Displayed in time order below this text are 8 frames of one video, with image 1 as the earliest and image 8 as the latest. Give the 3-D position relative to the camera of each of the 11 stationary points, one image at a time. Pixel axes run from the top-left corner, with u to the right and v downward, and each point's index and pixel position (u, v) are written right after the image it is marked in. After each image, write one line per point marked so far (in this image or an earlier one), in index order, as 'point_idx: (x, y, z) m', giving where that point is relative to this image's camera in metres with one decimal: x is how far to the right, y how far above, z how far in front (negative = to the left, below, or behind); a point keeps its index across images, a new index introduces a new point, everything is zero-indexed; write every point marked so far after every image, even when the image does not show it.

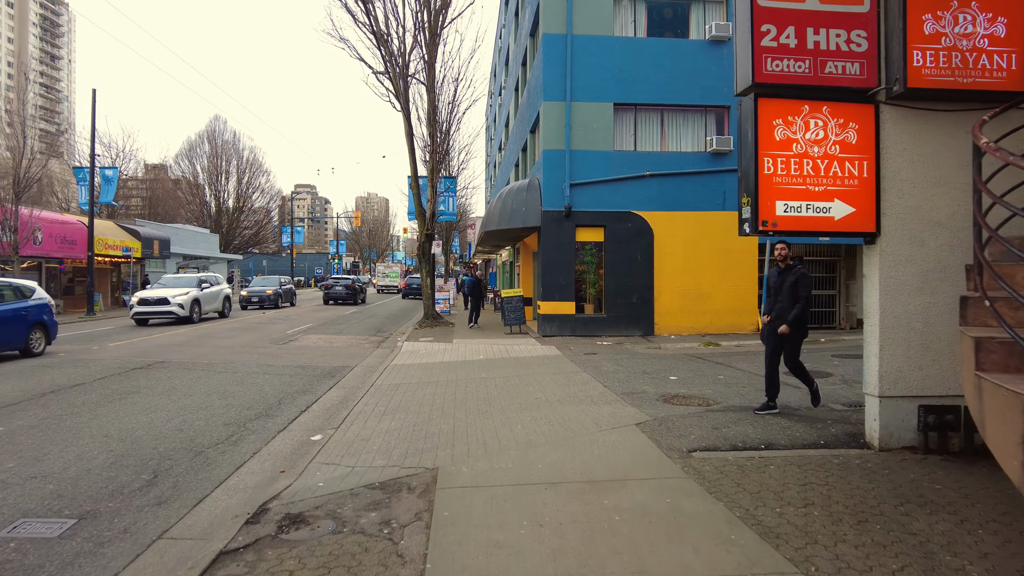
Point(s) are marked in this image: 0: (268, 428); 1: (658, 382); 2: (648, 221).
0: (-2.5, -1.4, +7.3) m
1: (+1.8, -1.2, +8.9) m
2: (+3.0, +1.5, +16.1) m
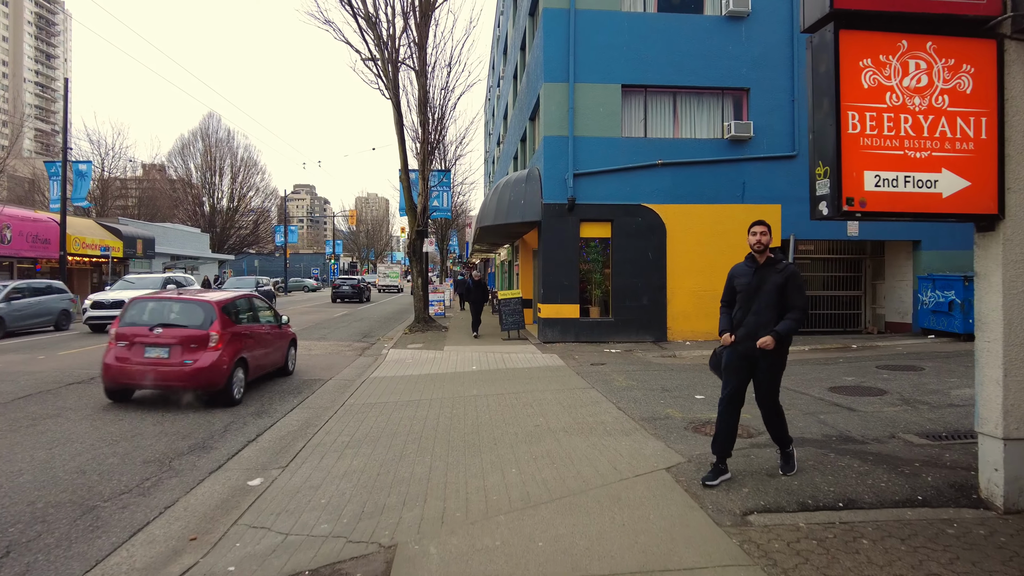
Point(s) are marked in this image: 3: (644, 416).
0: (-2.5, -1.4, +5.8) m
1: (+1.7, -1.2, +7.4) m
2: (+3.0, +1.5, +14.6) m
3: (+1.3, -1.2, +6.9) m
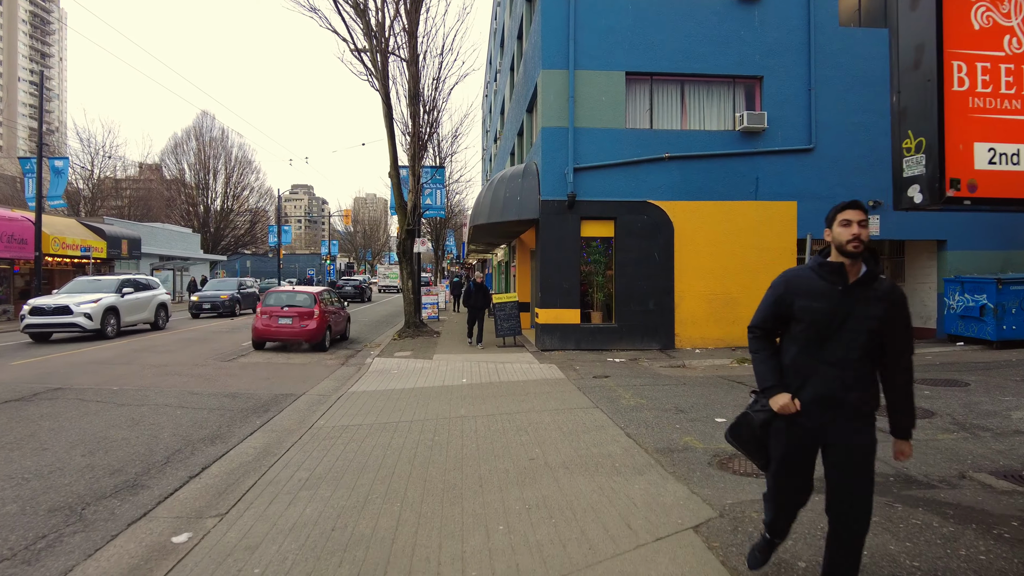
0: (-2.6, -1.5, +4.8) m
1: (+1.6, -1.3, +6.3) m
2: (+2.9, +1.4, +13.5) m
3: (+1.2, -1.3, +5.9) m
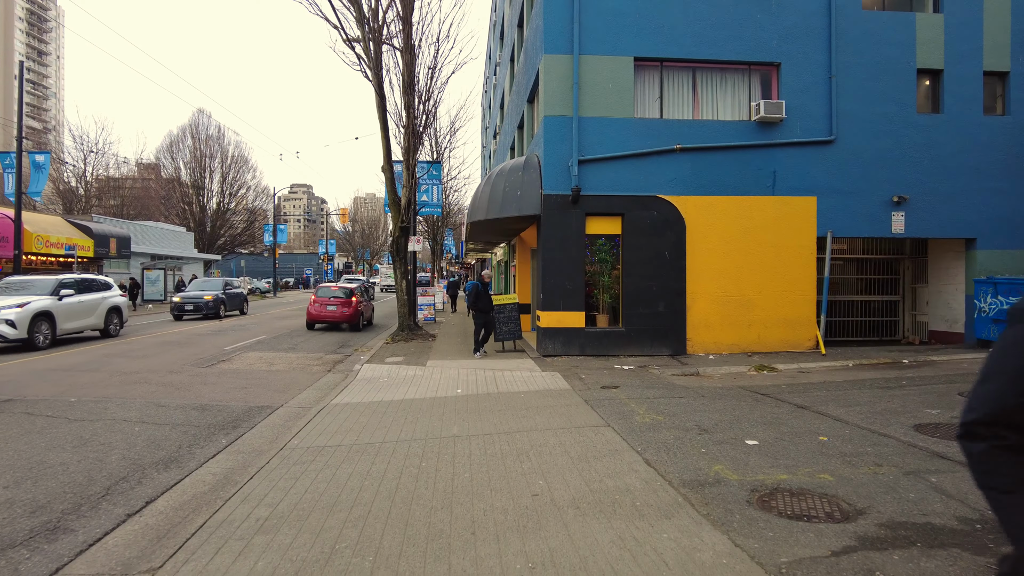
0: (-2.6, -1.5, +3.9) m
1: (+1.6, -1.3, +5.4) m
2: (+2.9, +1.4, +12.6) m
3: (+1.2, -1.3, +5.0) m
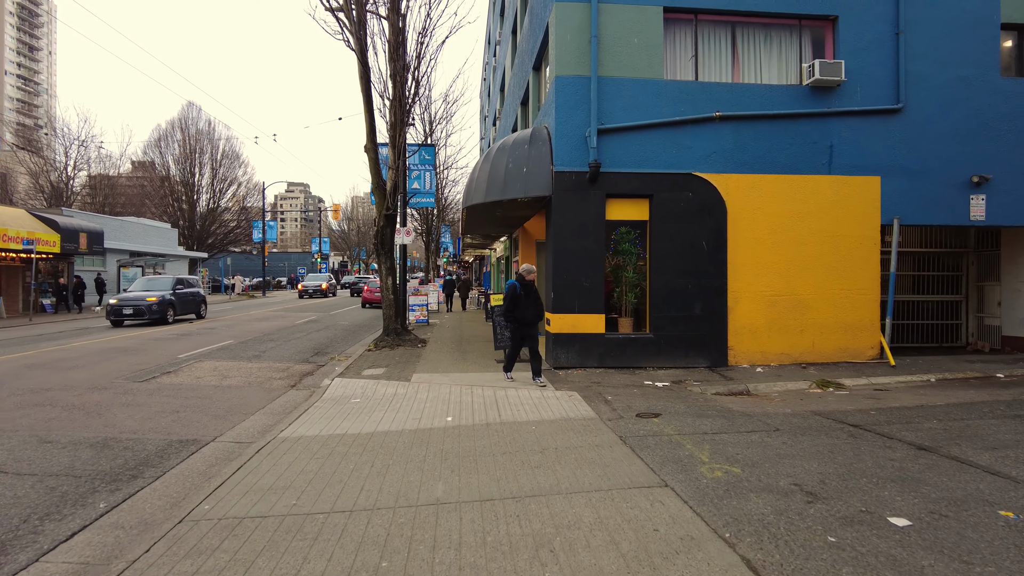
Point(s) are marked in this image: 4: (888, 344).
0: (-2.5, -1.5, +1.7) m
1: (+1.7, -1.2, +3.3) m
2: (+2.9, +1.4, +10.4) m
3: (+1.3, -1.3, +2.8) m
4: (+5.5, -0.8, +10.7) m
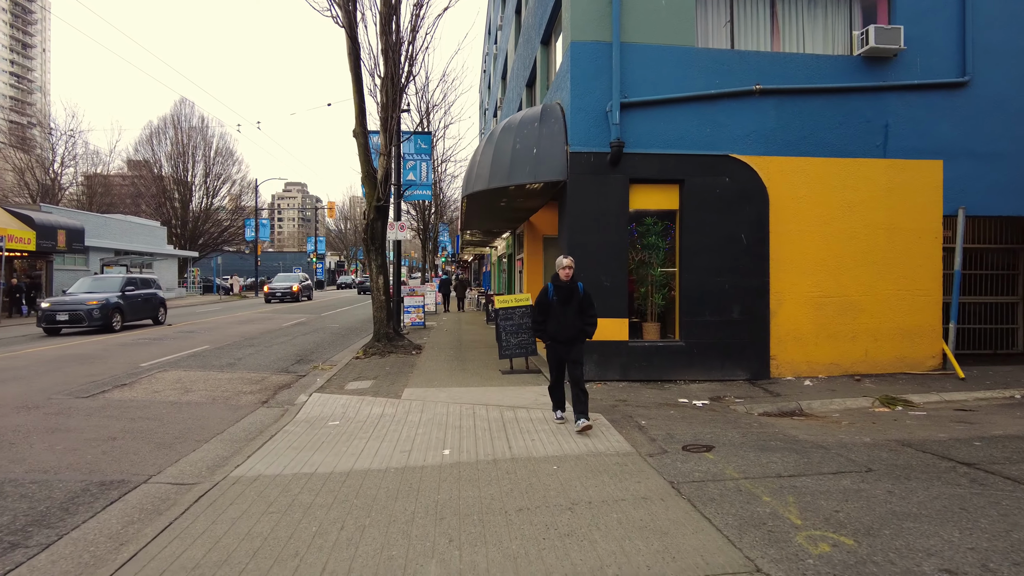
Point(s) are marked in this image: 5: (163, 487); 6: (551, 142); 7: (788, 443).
0: (-2.4, -1.4, +0.2) m
1: (+1.8, -1.2, +1.8) m
2: (+3.0, +1.4, +9.0) m
3: (+1.4, -1.3, +1.4) m
4: (+5.6, -0.8, +9.3) m
5: (-2.4, -1.4, +5.1) m
6: (+0.5, +1.8, +9.0) m
7: (+2.2, -1.2, +5.7) m
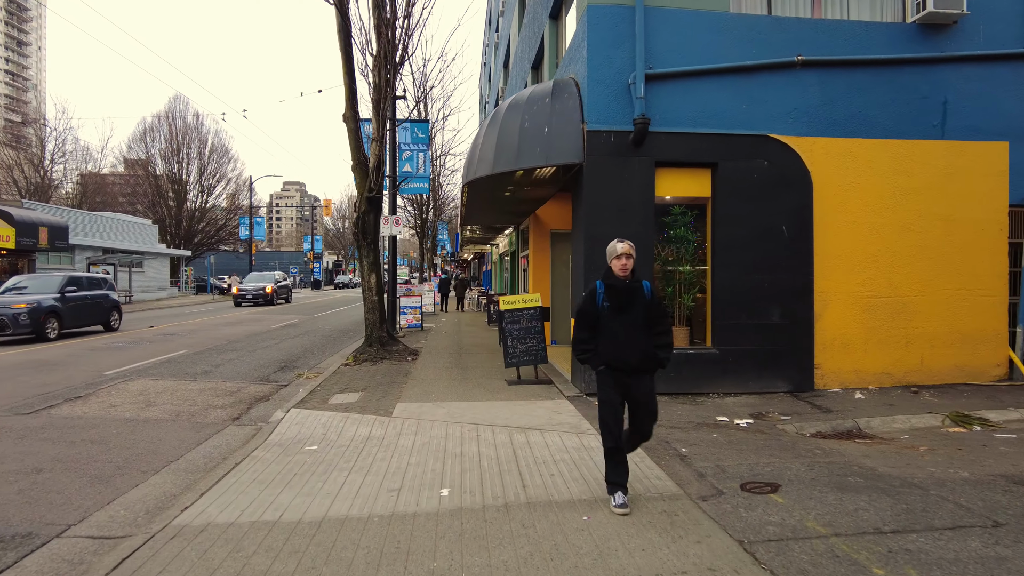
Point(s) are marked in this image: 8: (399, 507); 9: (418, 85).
0: (-2.3, -1.4, -0.9) m
1: (+1.9, -1.2, +0.7) m
2: (+3.1, +1.4, +7.9) m
3: (+1.5, -1.3, +0.2) m
4: (+5.7, -0.8, +8.2) m
5: (-2.3, -1.4, +4.0) m
6: (+0.6, +1.8, +7.9) m
7: (+2.2, -1.2, +4.5) m
8: (-0.7, -1.3, +4.3) m
9: (-1.9, +4.0, +14.5) m
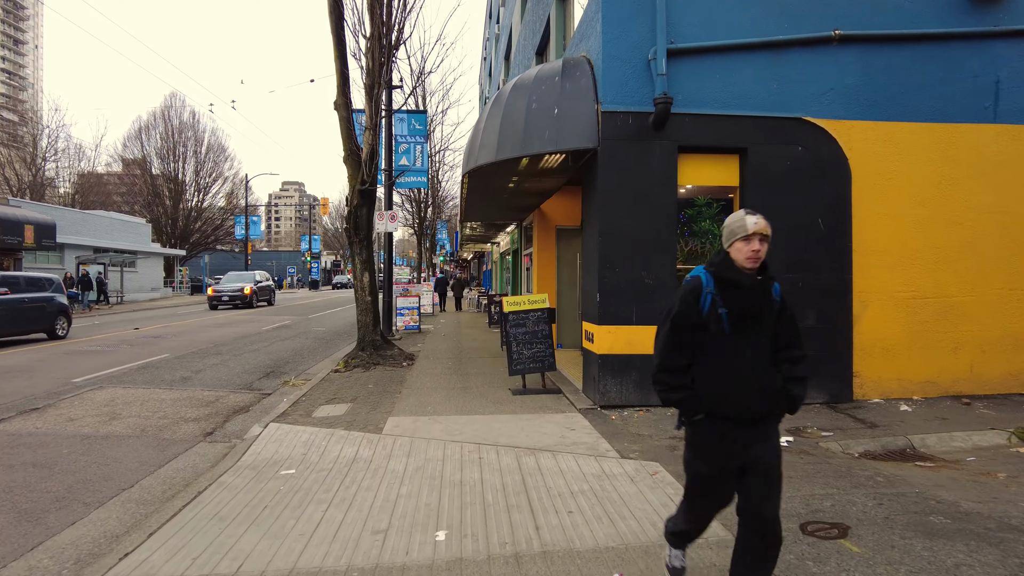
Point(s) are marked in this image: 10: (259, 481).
0: (-2.2, -1.4, -1.7) m
1: (+2.0, -1.2, -0.1) m
2: (+3.2, +1.4, +7.1) m
3: (+1.5, -1.2, -0.5) m
4: (+5.8, -0.8, +7.4) m
5: (-2.3, -1.4, +3.2) m
6: (+0.6, +1.8, +7.1) m
7: (+2.3, -1.2, +3.7) m
8: (-0.6, -1.3, +3.5) m
9: (-1.8, +4.0, +13.7) m
10: (-1.7, -1.3, +5.0) m
